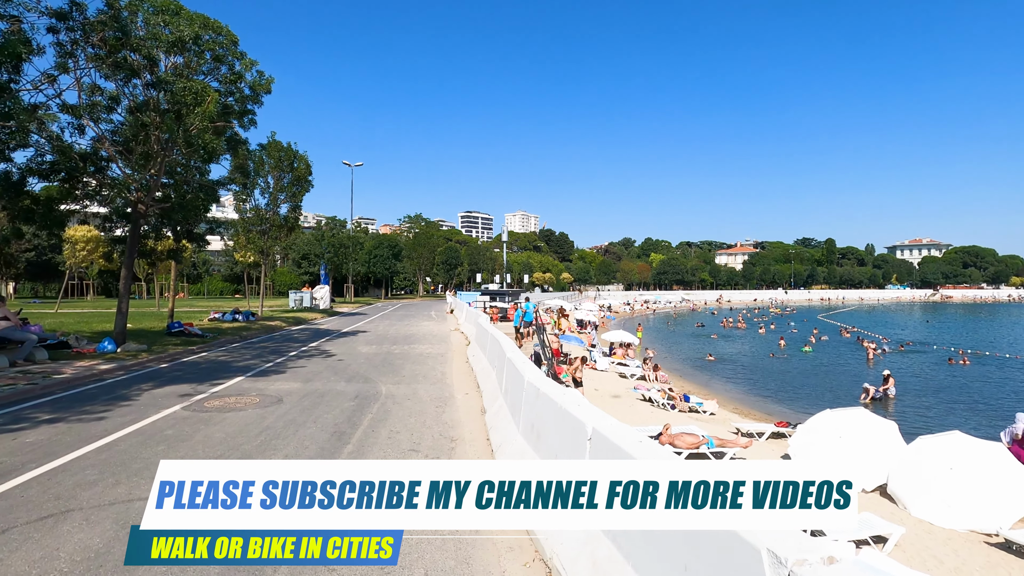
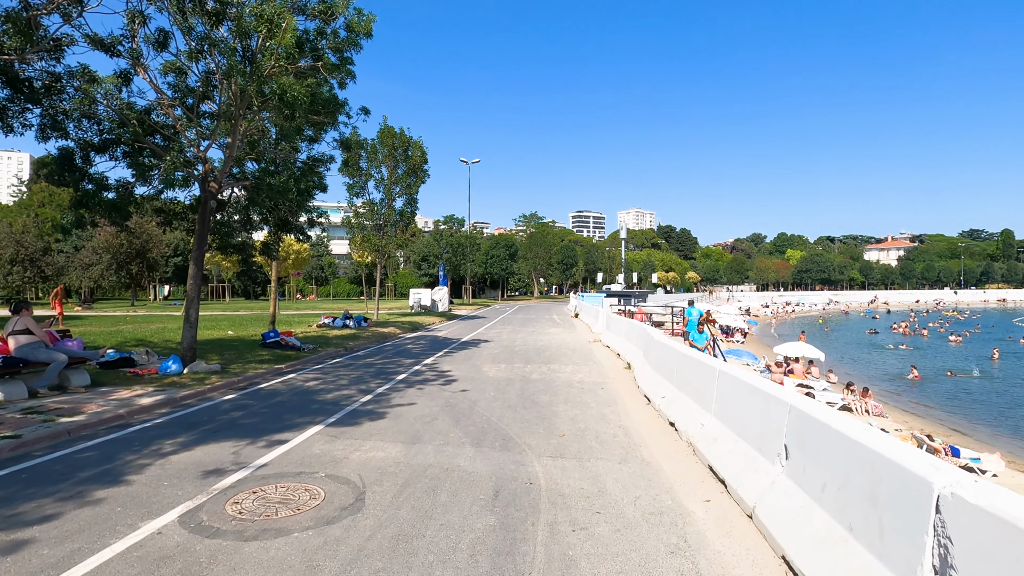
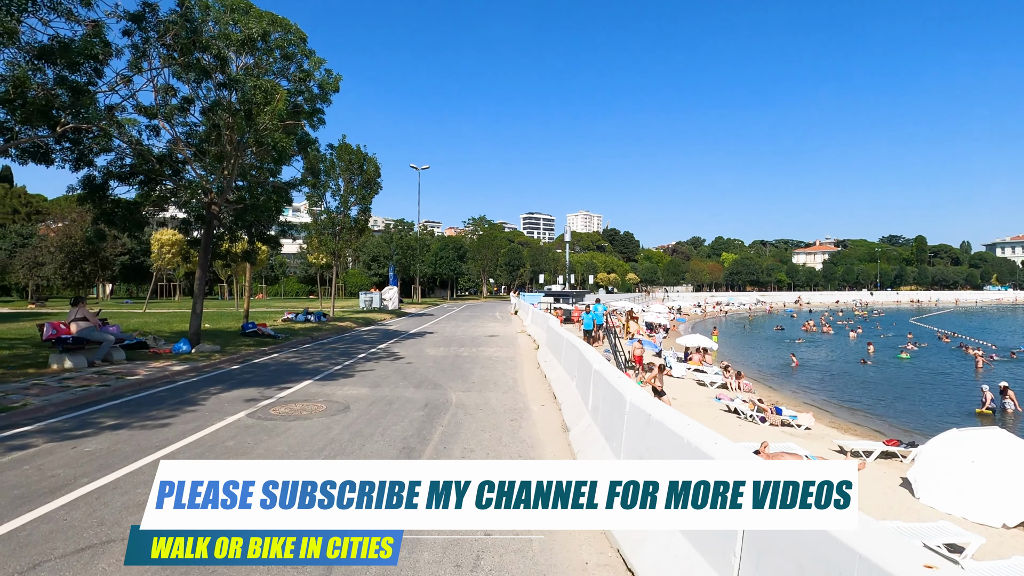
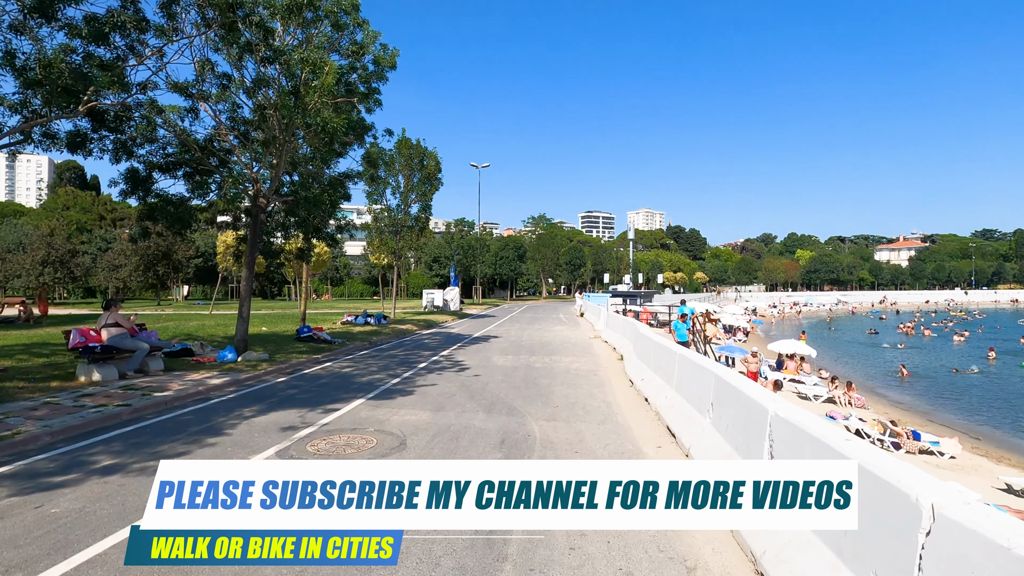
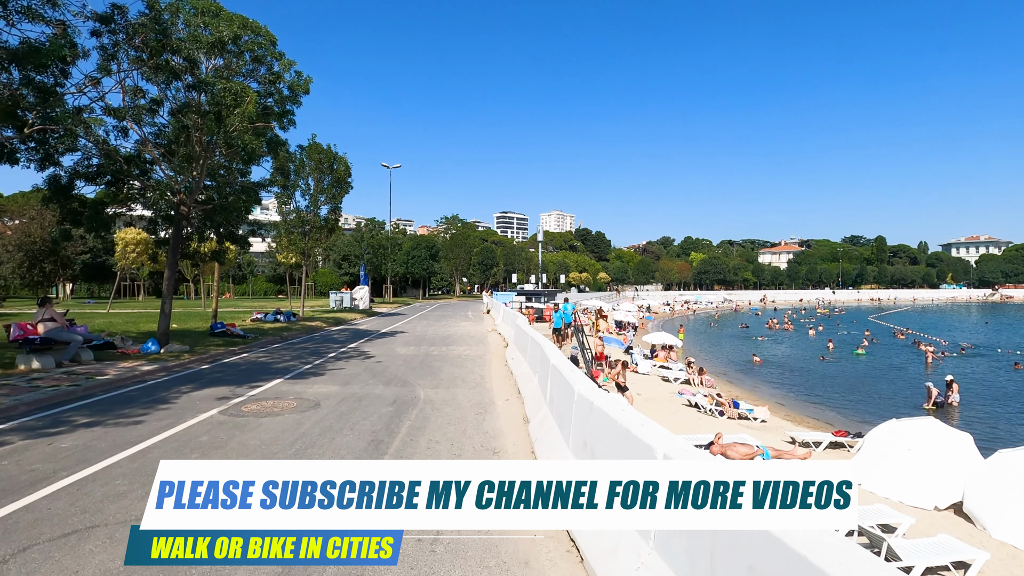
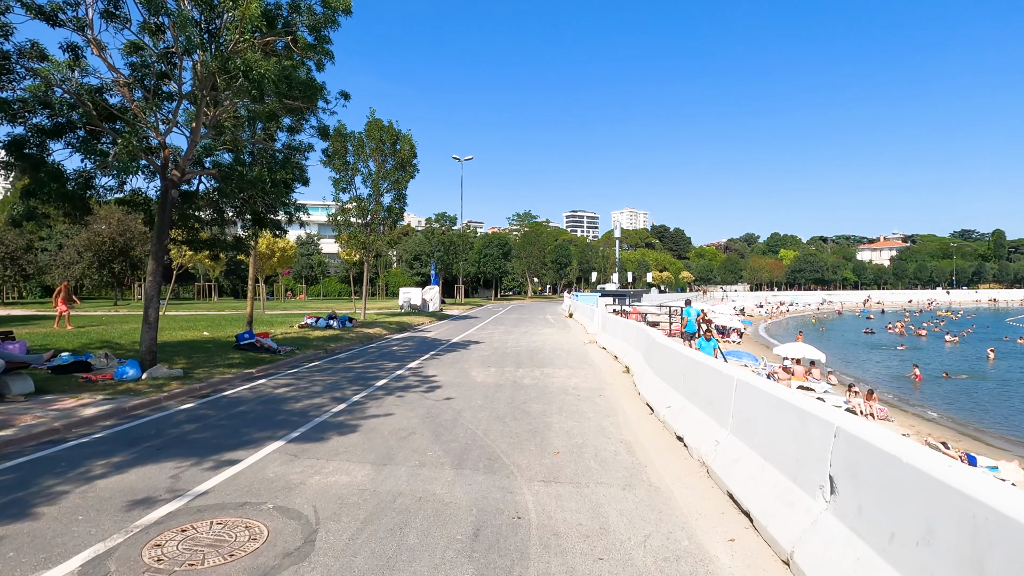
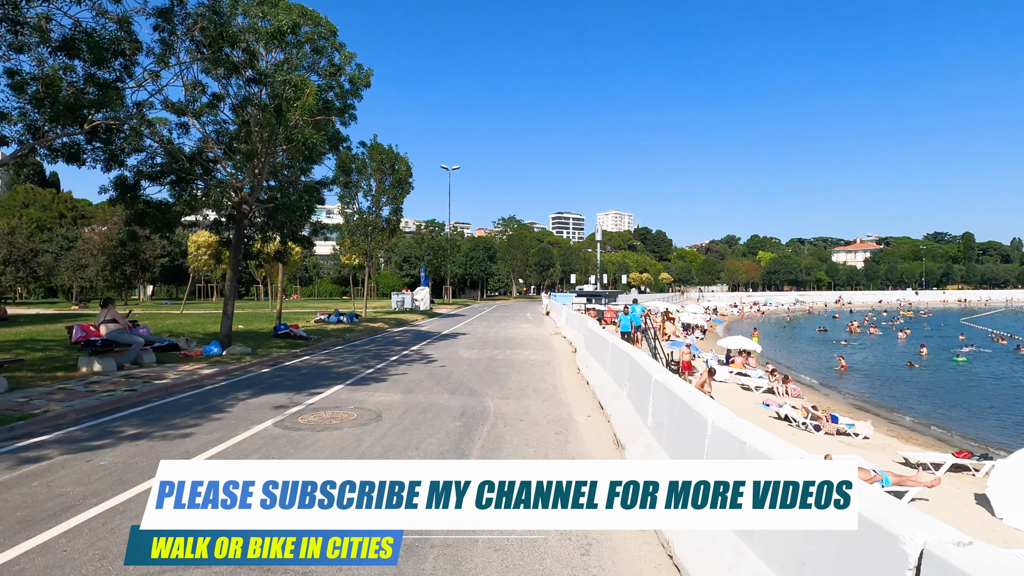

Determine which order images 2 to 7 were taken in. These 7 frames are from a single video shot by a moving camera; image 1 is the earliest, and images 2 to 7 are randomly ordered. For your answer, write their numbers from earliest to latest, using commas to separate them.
5, 3, 7, 4, 2, 6
